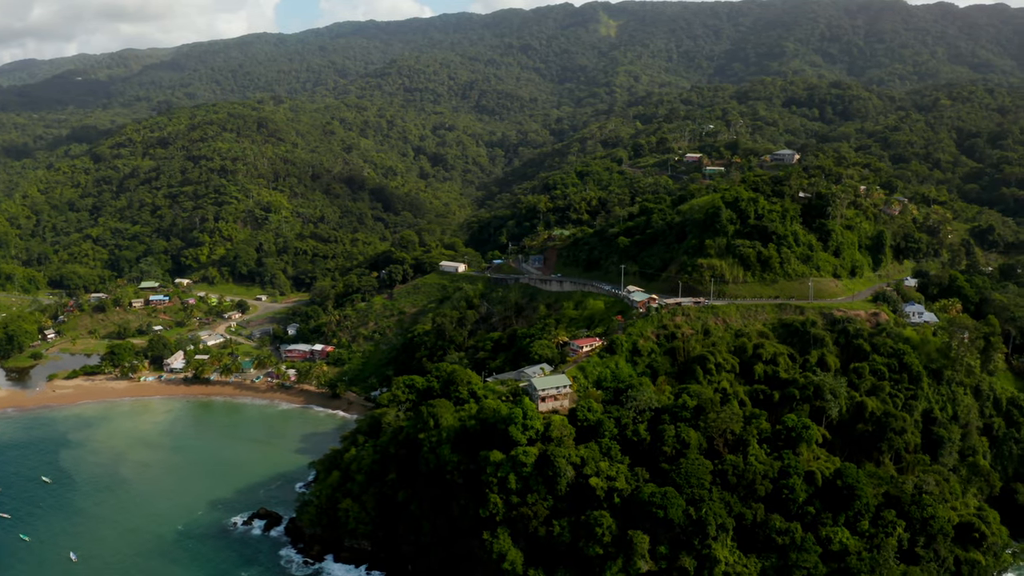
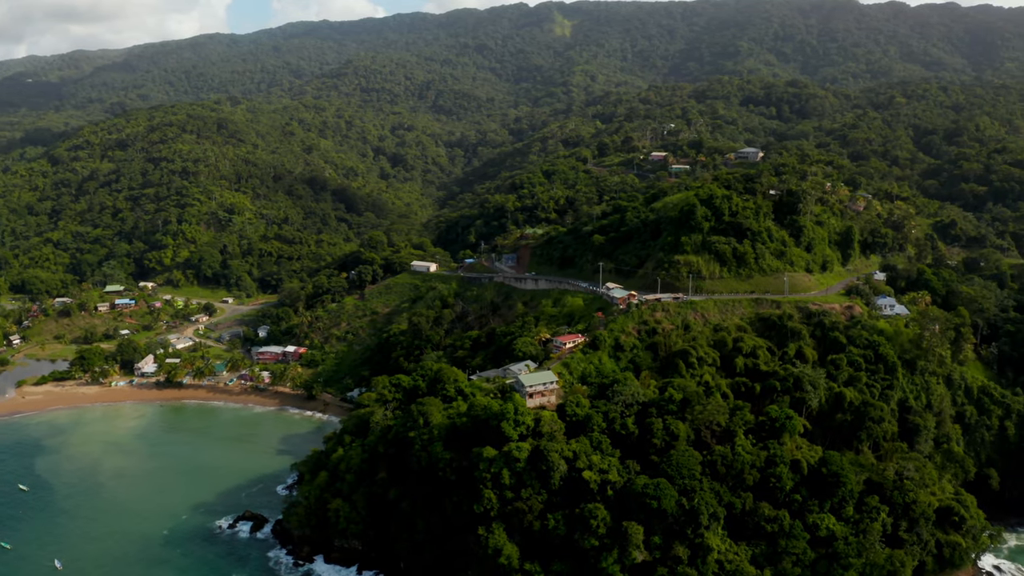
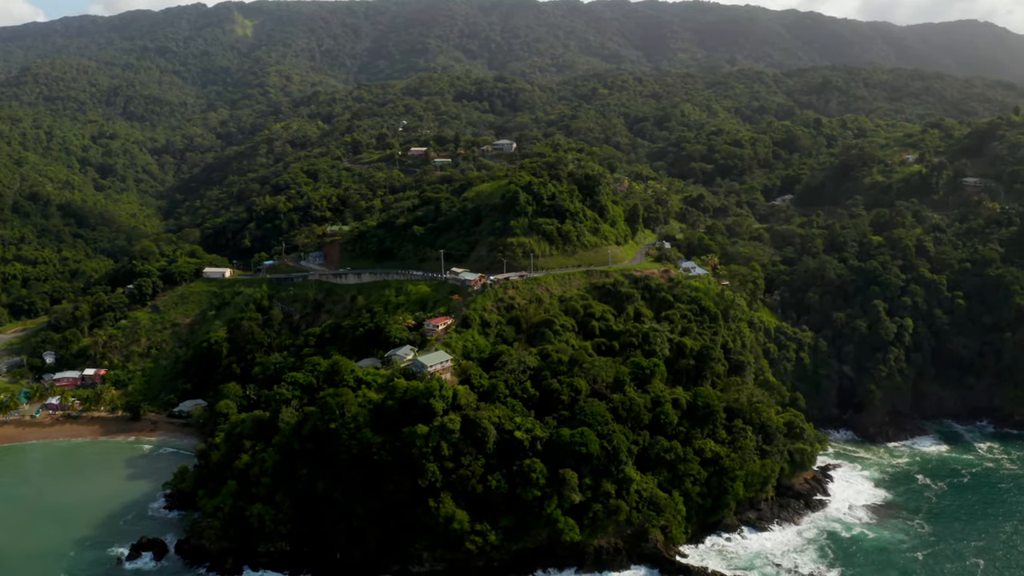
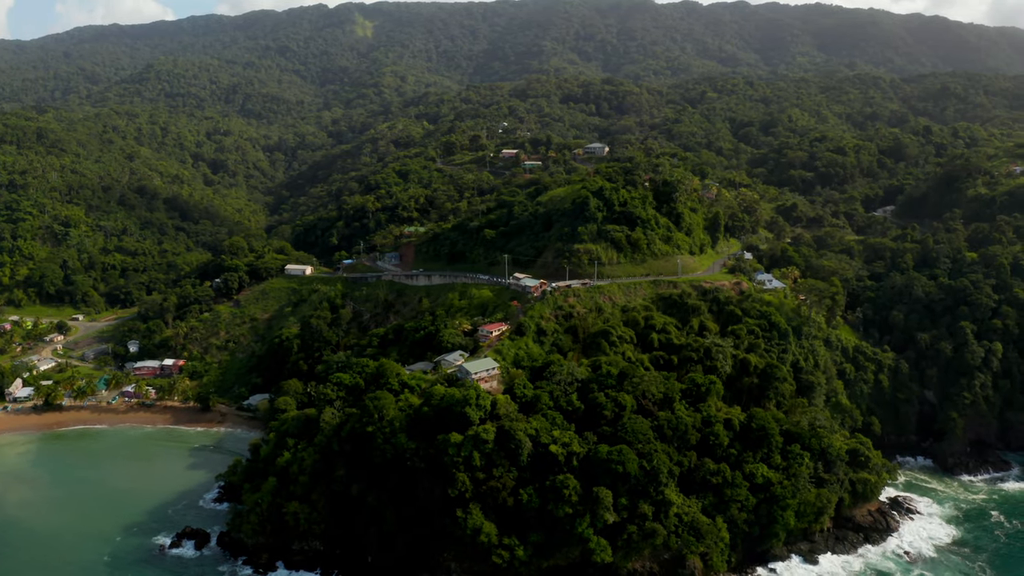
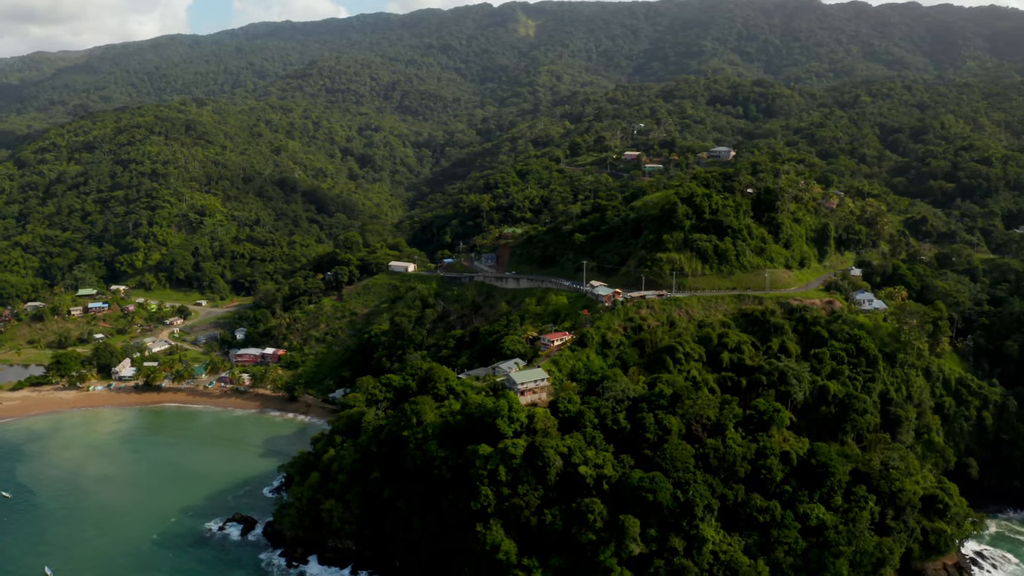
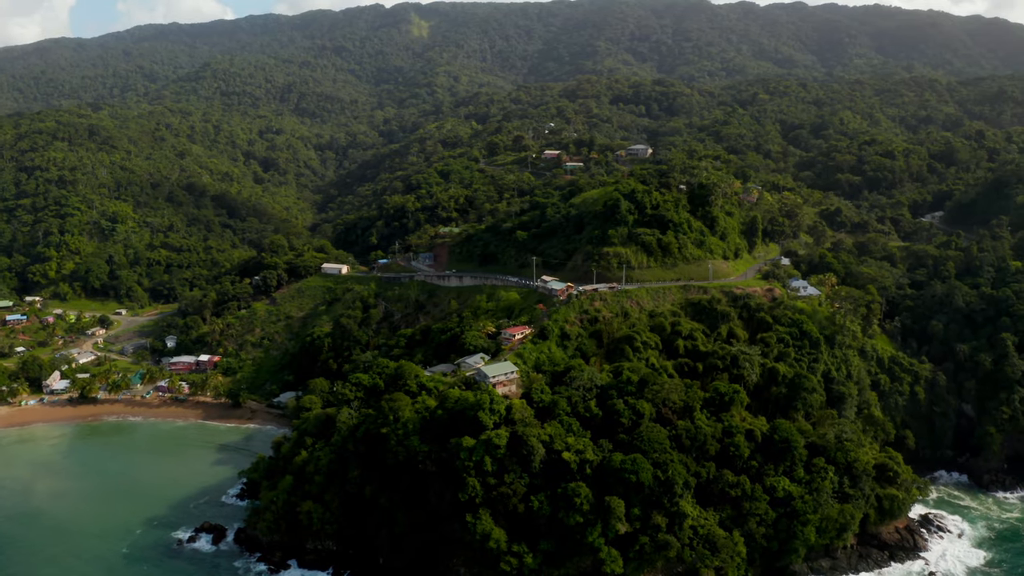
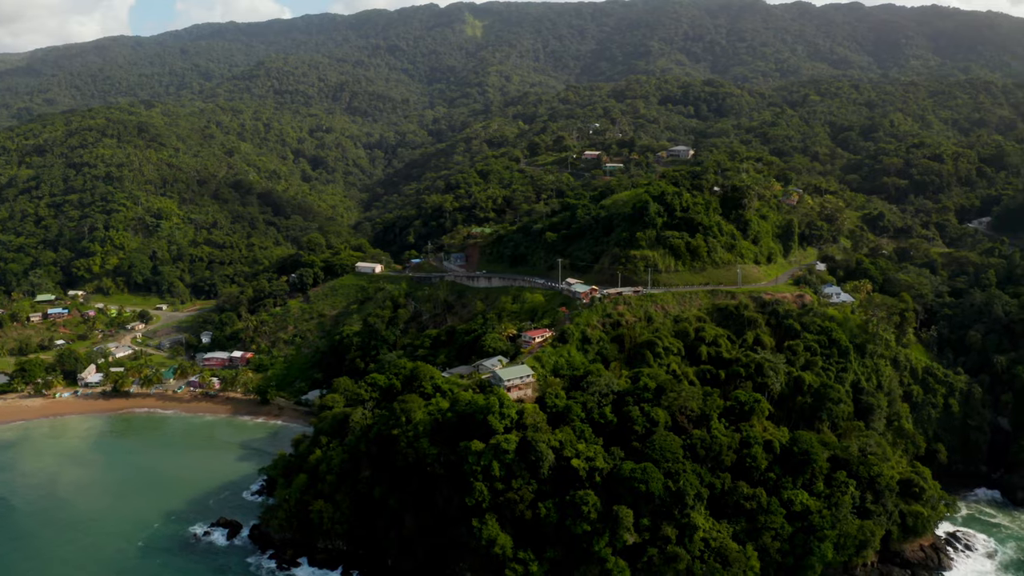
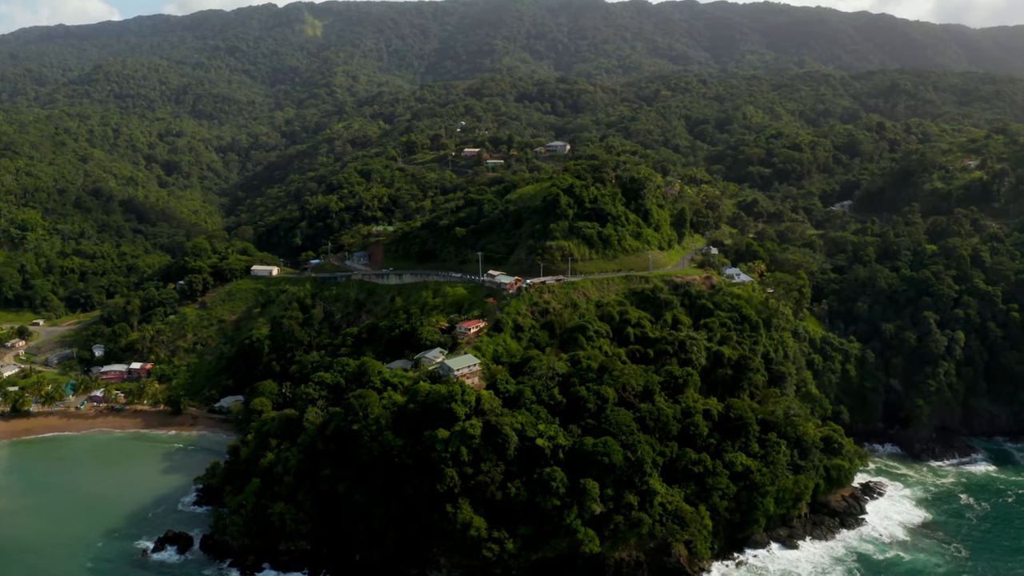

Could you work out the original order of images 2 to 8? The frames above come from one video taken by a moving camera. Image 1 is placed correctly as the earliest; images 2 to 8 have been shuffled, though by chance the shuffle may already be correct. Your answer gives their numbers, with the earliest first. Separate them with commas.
2, 5, 7, 6, 4, 8, 3
